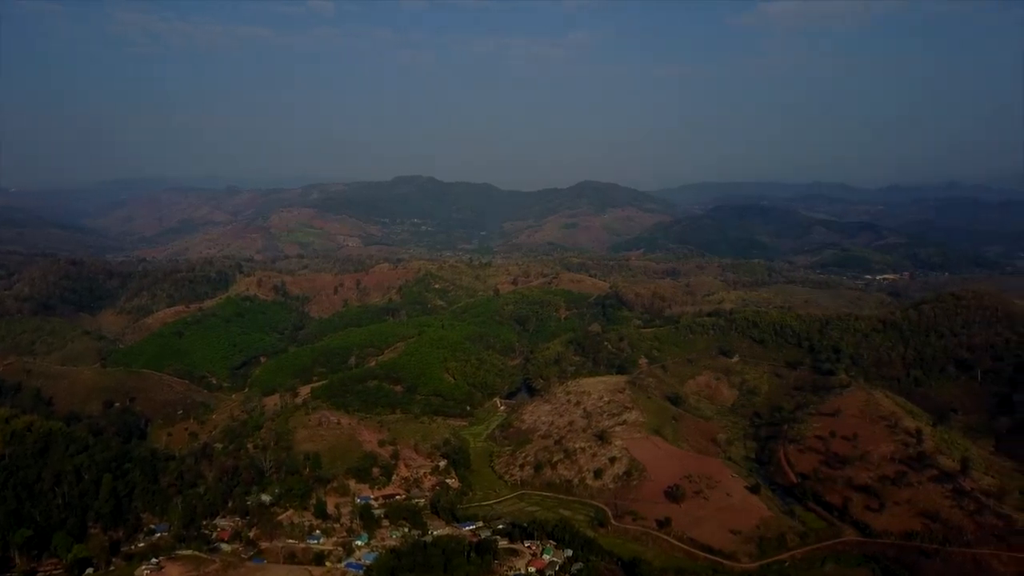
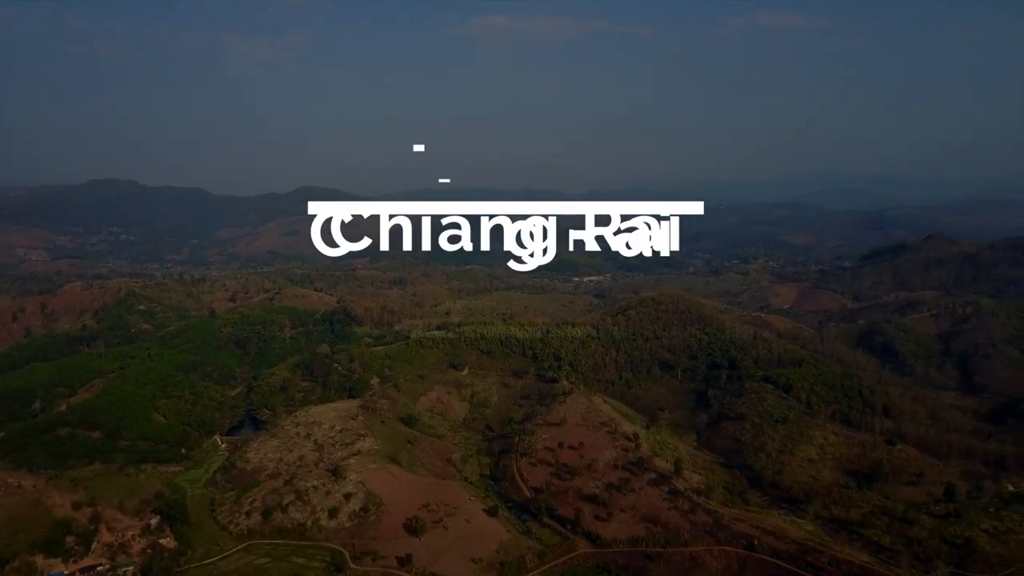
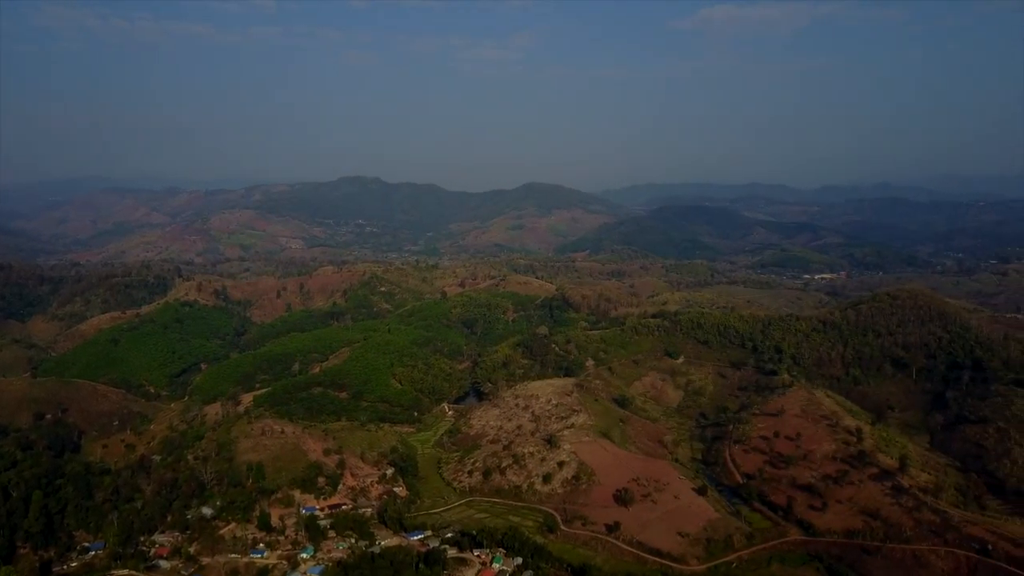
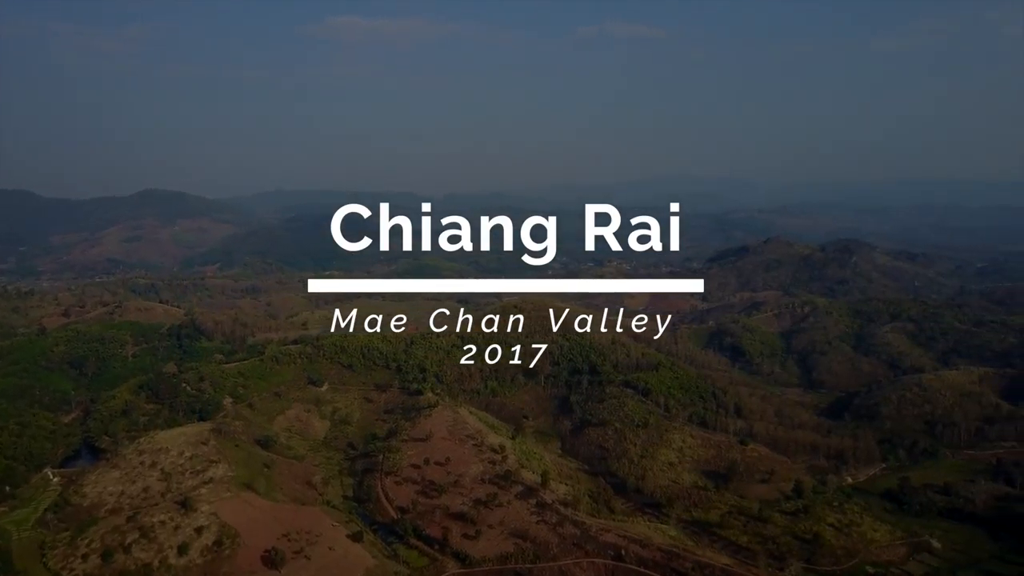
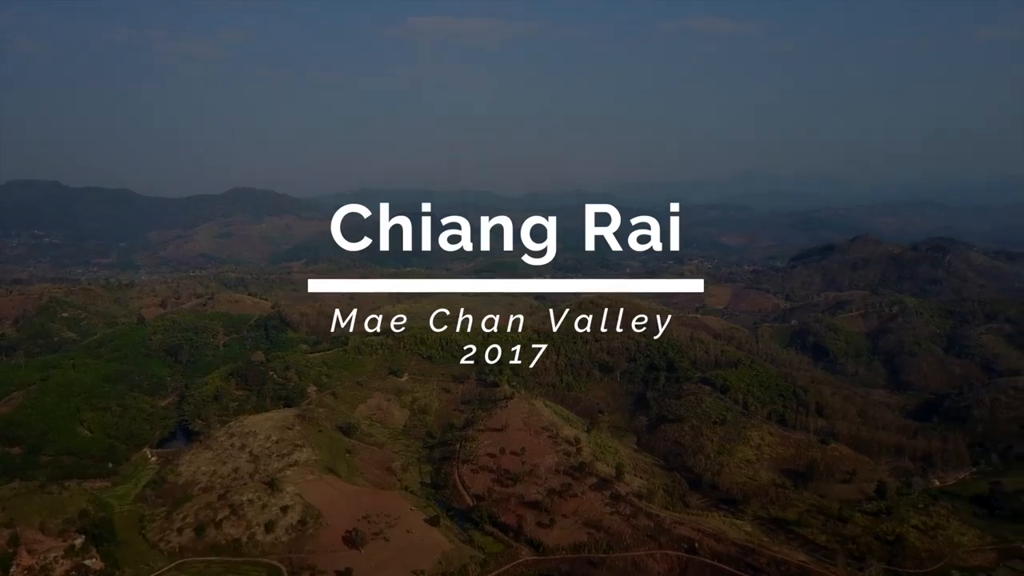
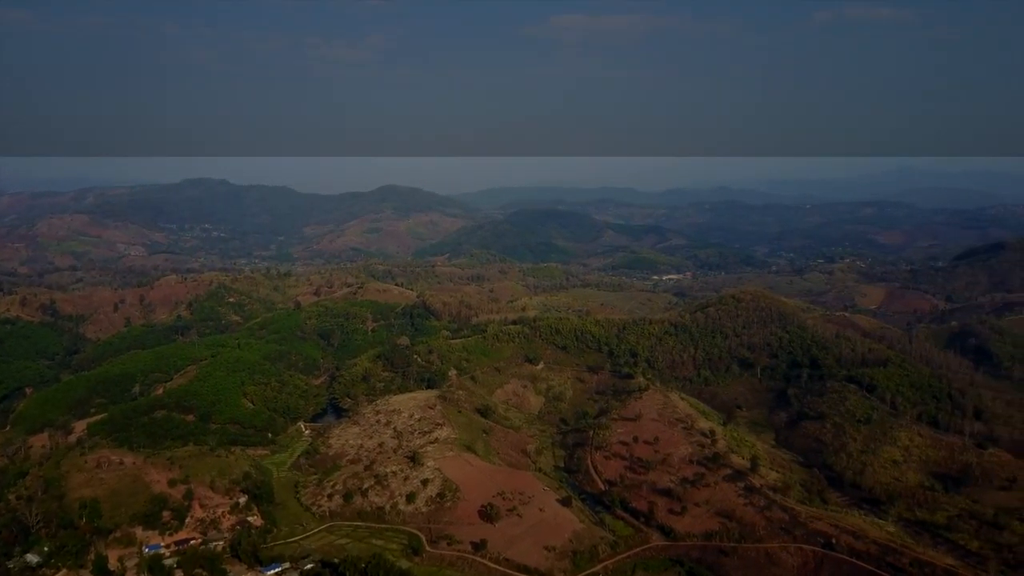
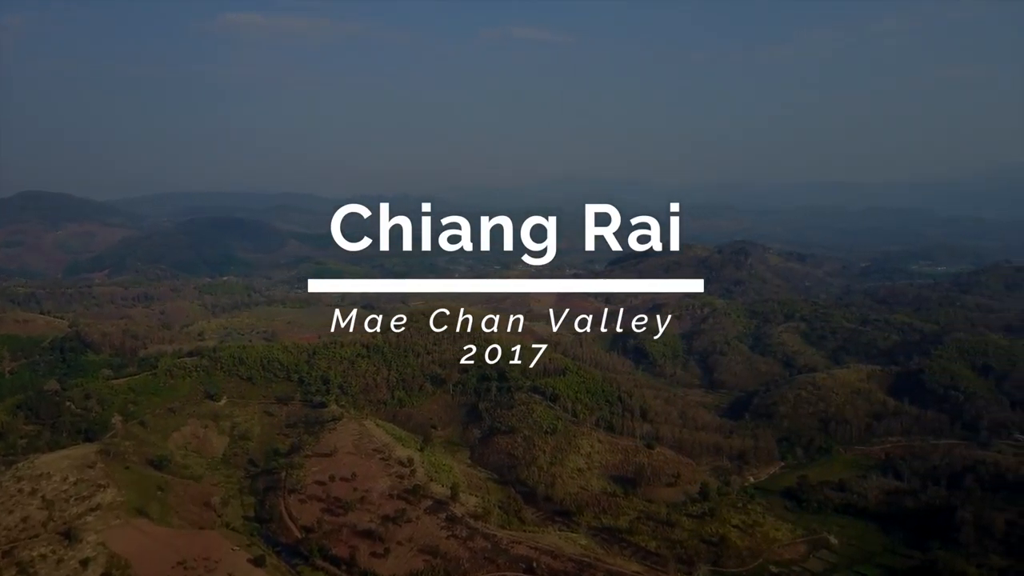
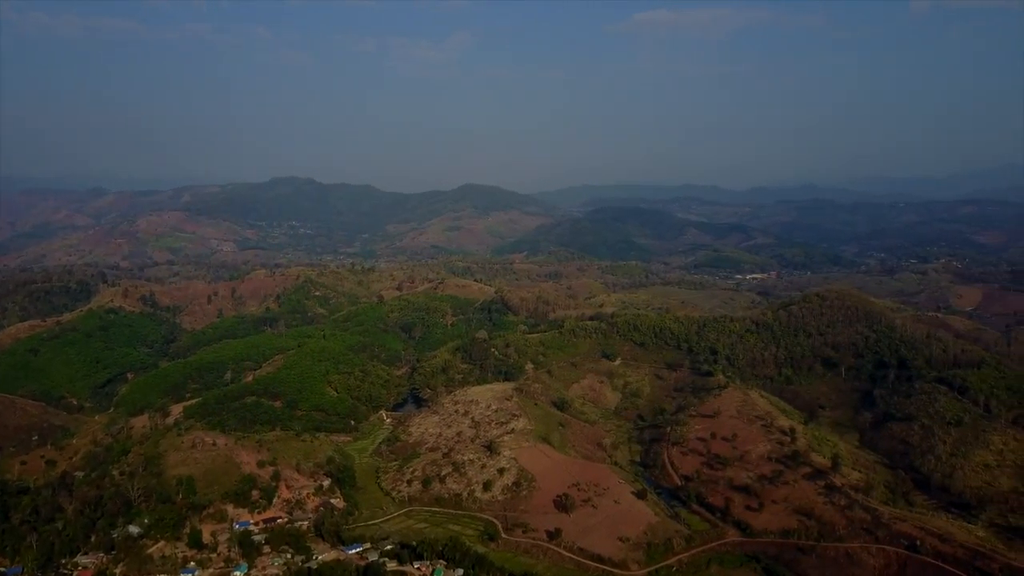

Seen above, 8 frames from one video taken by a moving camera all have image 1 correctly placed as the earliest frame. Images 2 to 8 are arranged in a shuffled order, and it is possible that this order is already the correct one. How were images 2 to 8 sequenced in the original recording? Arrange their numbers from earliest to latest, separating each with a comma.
3, 8, 6, 2, 5, 4, 7
